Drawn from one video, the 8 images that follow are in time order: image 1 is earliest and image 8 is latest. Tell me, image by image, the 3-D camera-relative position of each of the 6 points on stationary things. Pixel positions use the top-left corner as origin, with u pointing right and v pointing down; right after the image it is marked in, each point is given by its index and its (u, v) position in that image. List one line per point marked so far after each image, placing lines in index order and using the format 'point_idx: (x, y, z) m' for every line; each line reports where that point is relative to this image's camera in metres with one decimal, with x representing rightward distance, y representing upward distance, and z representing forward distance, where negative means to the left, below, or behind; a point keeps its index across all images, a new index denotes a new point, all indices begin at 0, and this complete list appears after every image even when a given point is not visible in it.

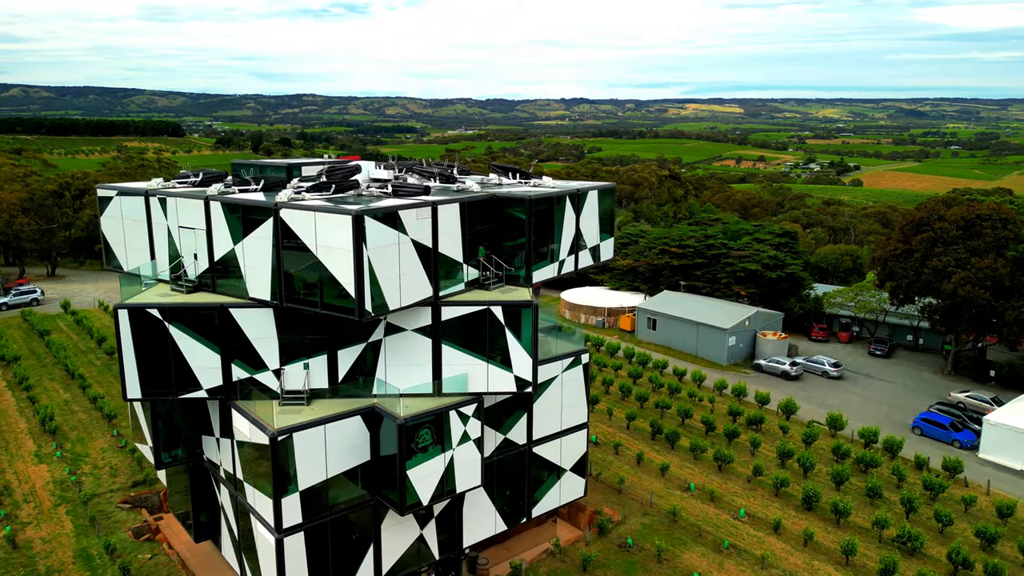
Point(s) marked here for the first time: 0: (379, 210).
0: (-3.2, +1.9, +17.9) m
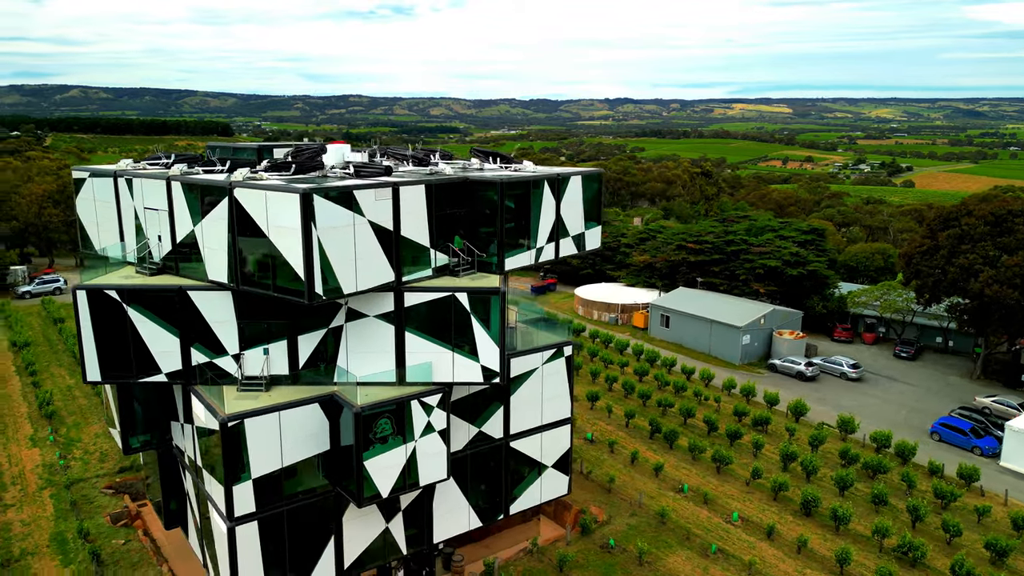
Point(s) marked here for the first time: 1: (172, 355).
0: (-4.2, +2.3, +17.3) m
1: (-9.0, -1.7, +19.7) m
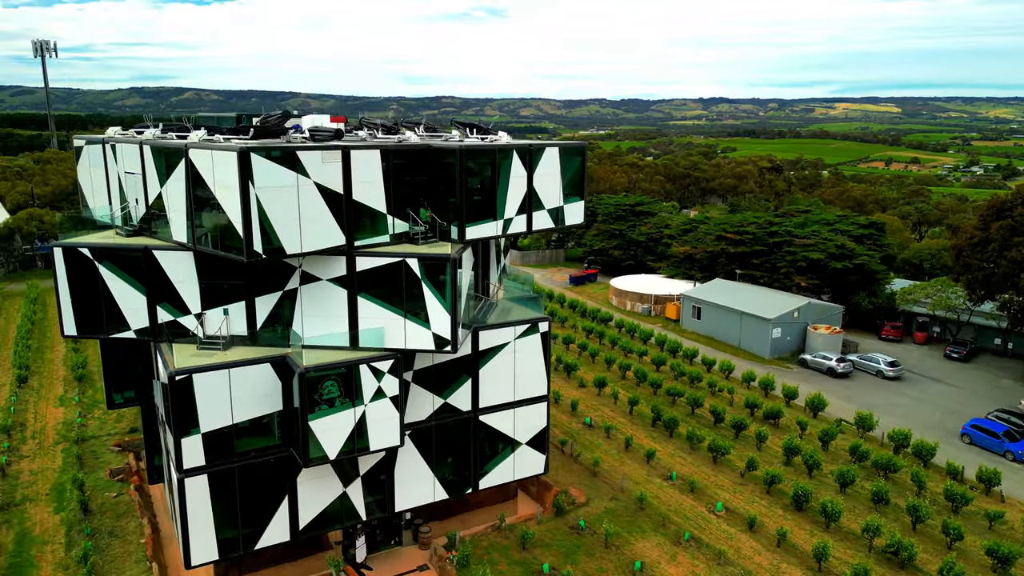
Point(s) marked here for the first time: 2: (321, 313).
0: (-5.7, +3.3, +17.5) m
1: (-10.2, -0.7, +20.5) m
2: (-5.1, -0.6, +19.9) m
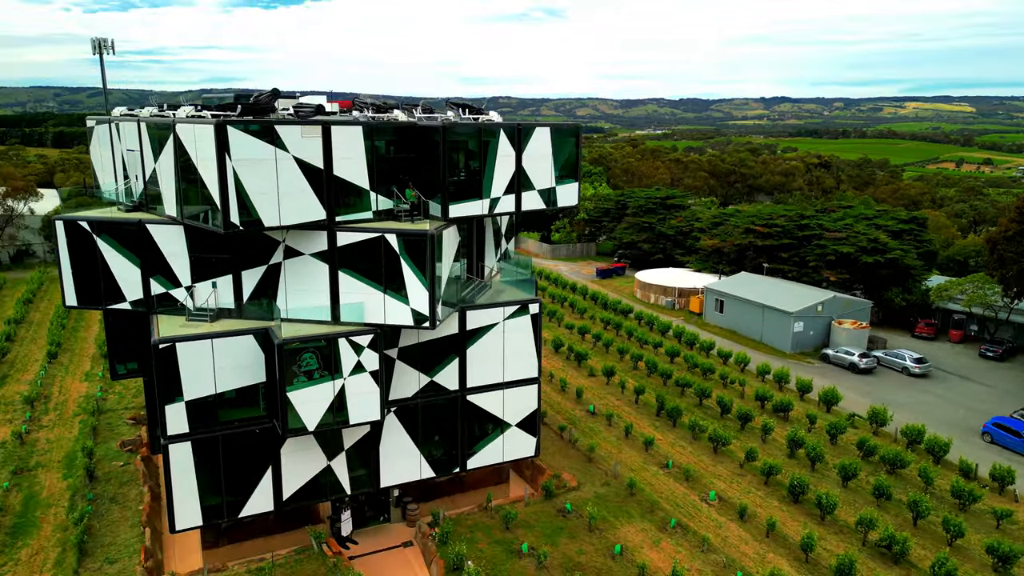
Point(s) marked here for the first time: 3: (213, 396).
0: (-6.3, +4.0, +17.9) m
1: (-10.7, +0.1, +21.2) m
2: (-5.7, 0.0, +20.3) m
3: (-8.0, -2.9, +19.8) m
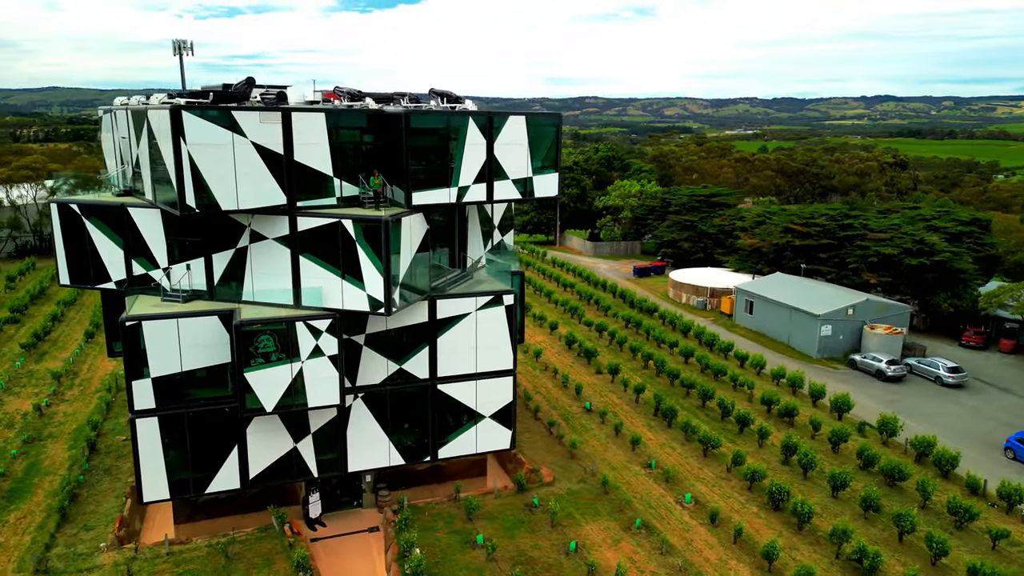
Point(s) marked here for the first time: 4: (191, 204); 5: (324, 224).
0: (-7.6, +4.5, +18.5) m
1: (-11.7, +0.7, +22.2) m
2: (-6.8, +0.5, +20.8) m
3: (-9.2, -2.4, +20.6) m
4: (-8.1, +2.1, +18.7) m
5: (-5.0, +1.7, +19.9) m
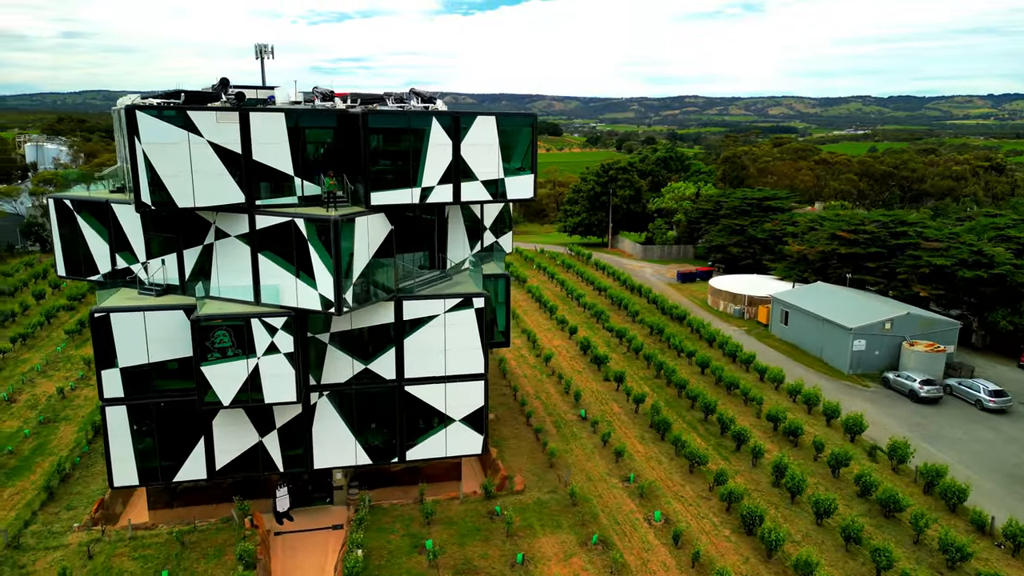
0: (-8.9, +4.6, +19.0) m
1: (-12.7, +0.9, +23.2) m
2: (-8.0, +0.6, +21.2) m
3: (-10.5, -2.2, +21.3) m
4: (-9.4, +2.2, +19.3) m
5: (-6.3, +1.8, +20.2) m
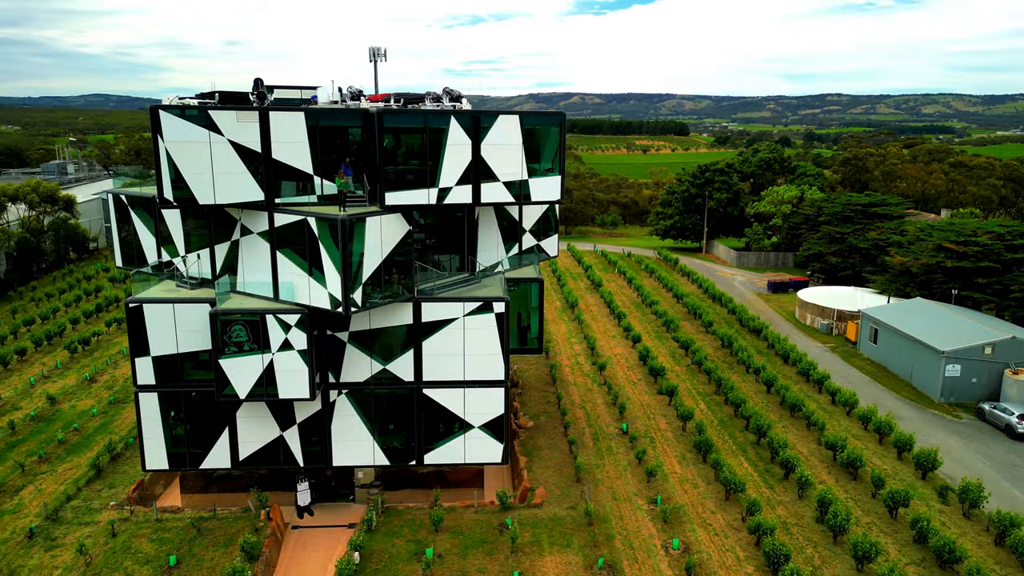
0: (-8.6, +4.8, +19.7) m
1: (-11.8, +1.2, +24.4) m
2: (-7.5, +0.7, +21.7) m
3: (-10.0, -2.0, +22.1) m
4: (-9.2, +2.4, +20.0) m
5: (-5.9, +1.8, +20.4) m
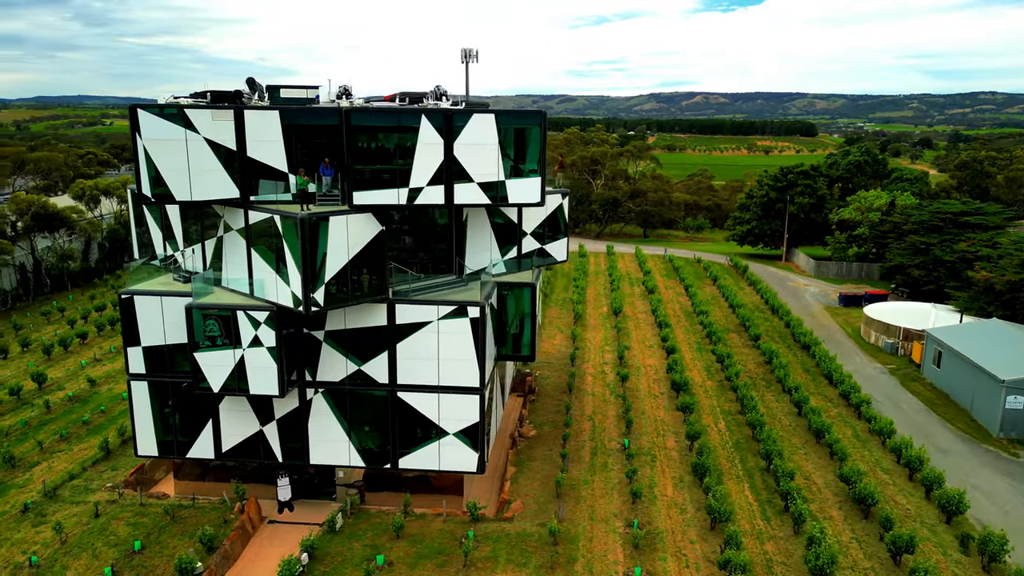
0: (-9.5, +4.9, +20.2) m
1: (-12.0, +1.4, +25.4) m
2: (-8.2, +0.8, +22.0) m
3: (-10.7, -1.8, +22.9) m
4: (-10.1, +2.6, +20.6) m
5: (-6.8, +1.9, +20.5) m
